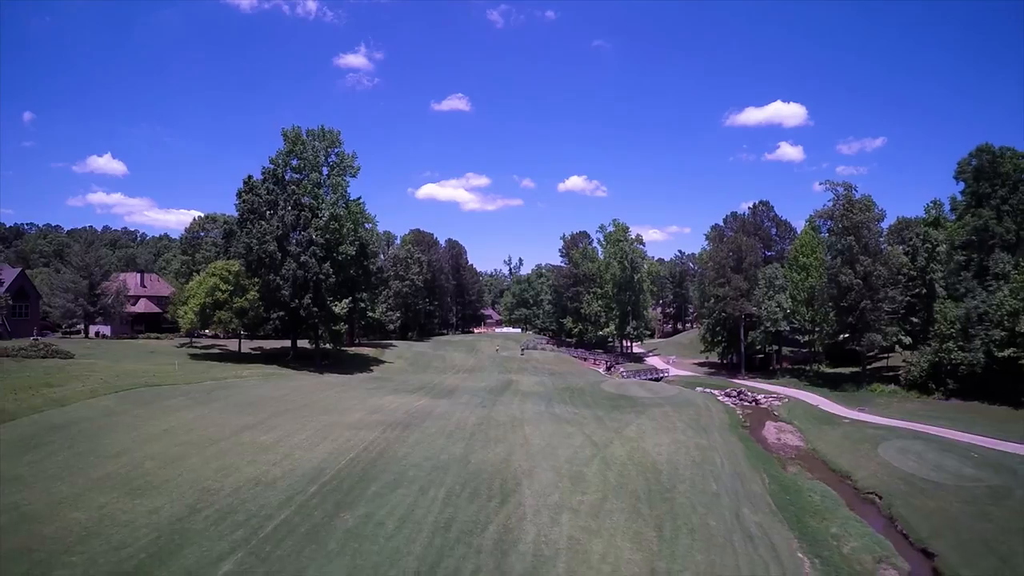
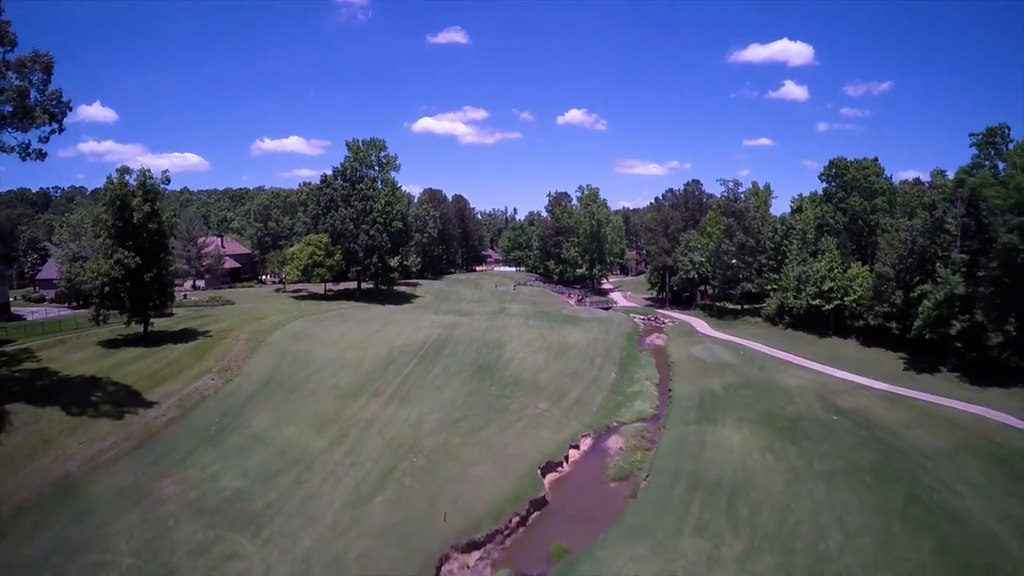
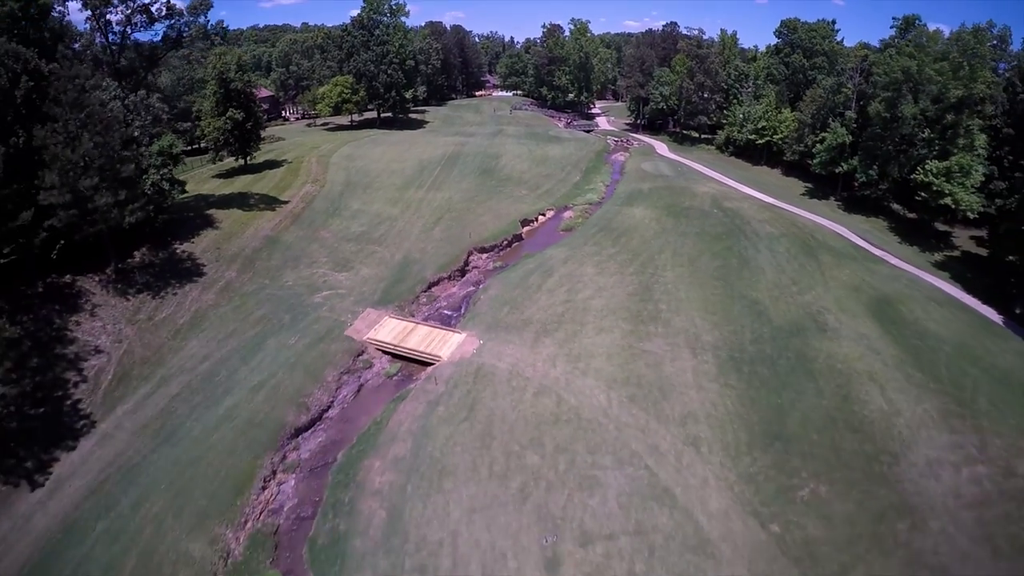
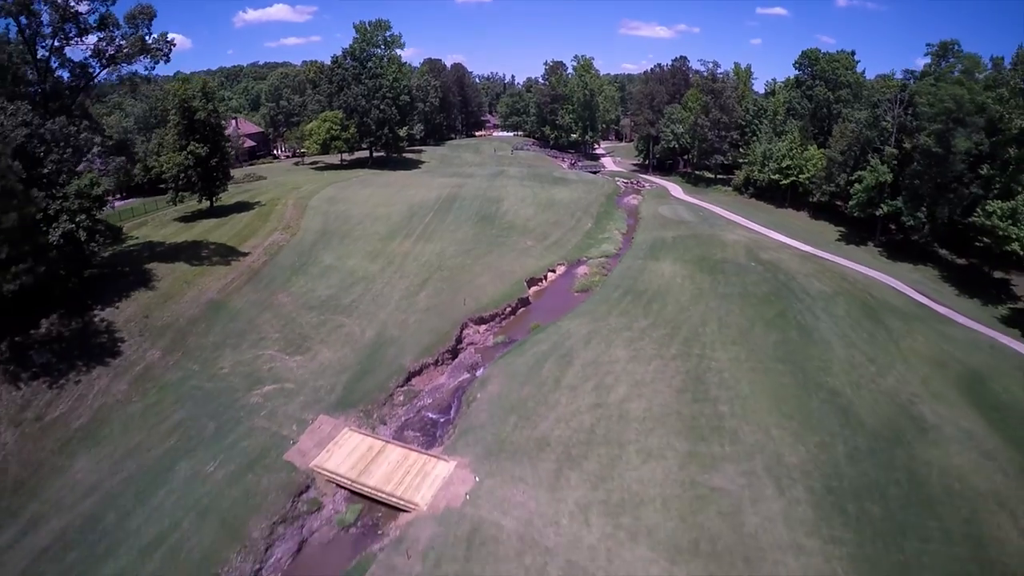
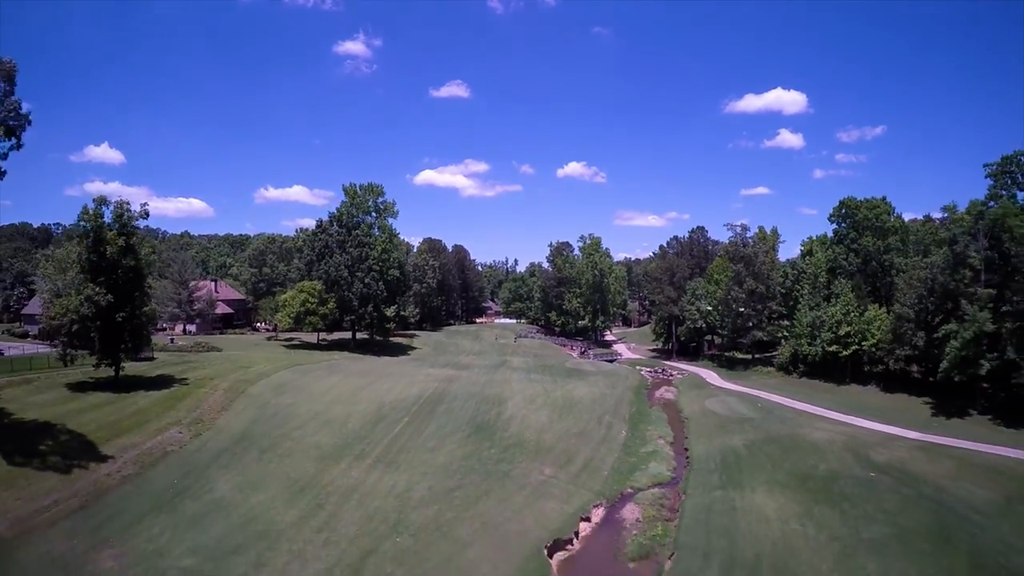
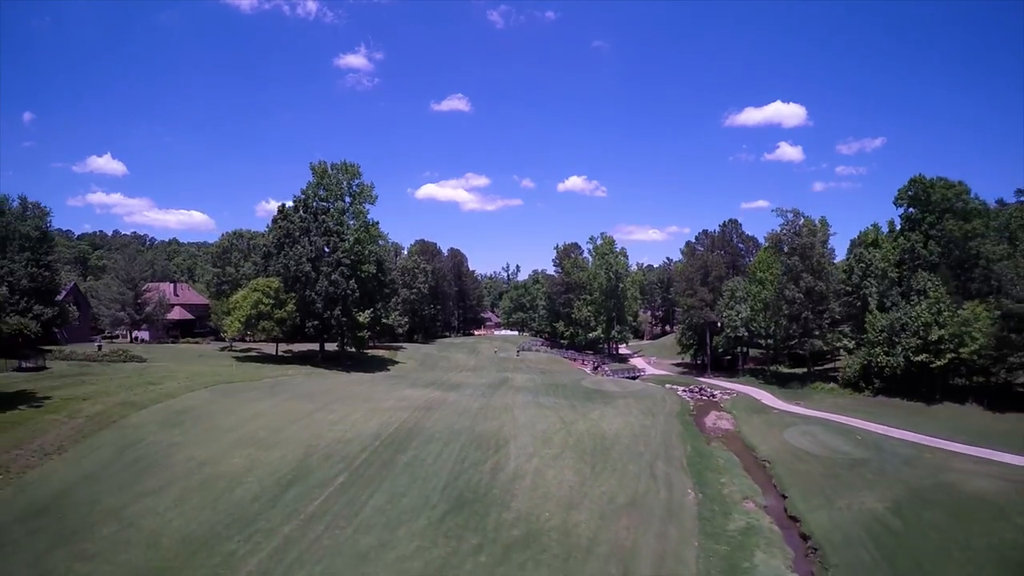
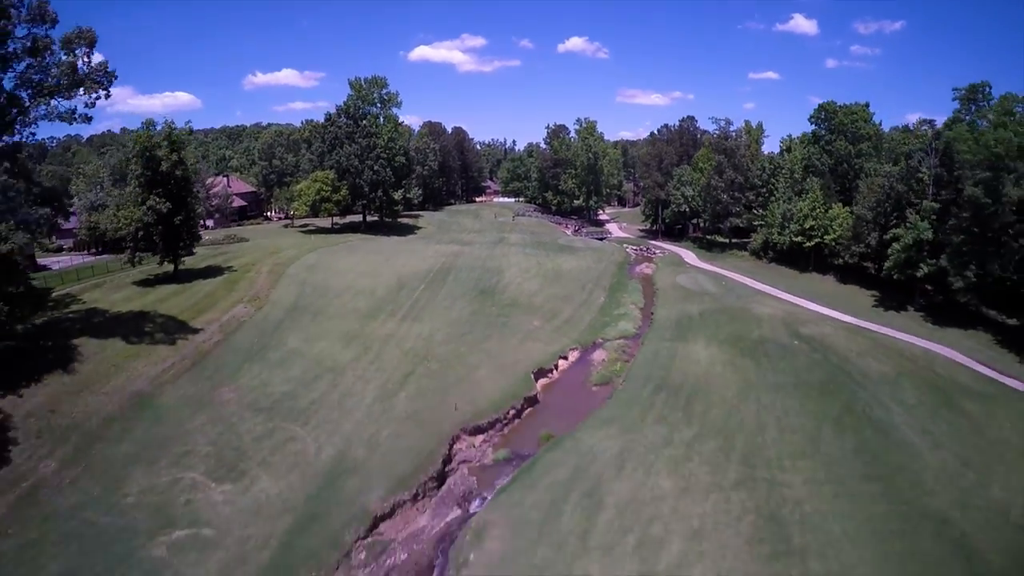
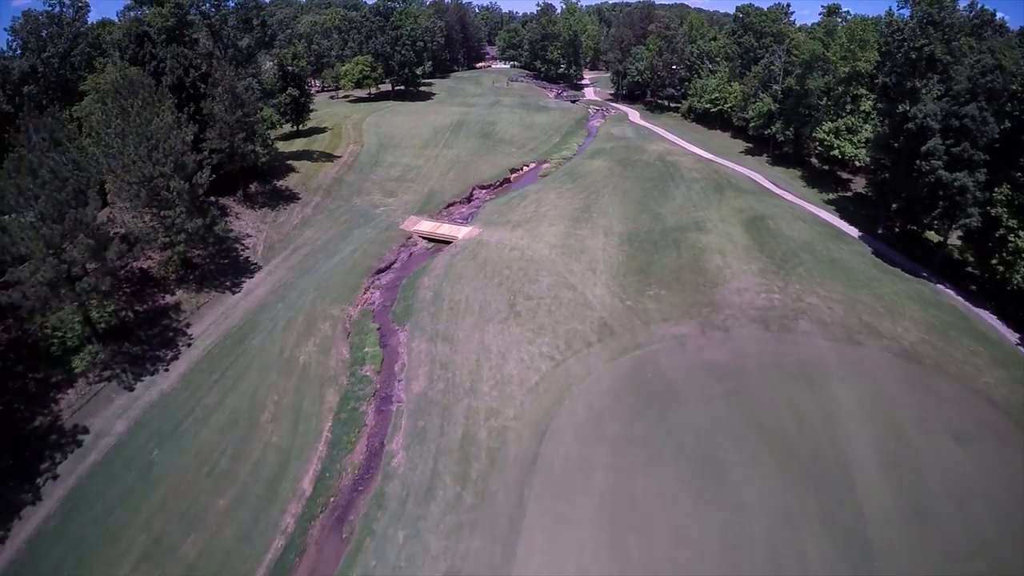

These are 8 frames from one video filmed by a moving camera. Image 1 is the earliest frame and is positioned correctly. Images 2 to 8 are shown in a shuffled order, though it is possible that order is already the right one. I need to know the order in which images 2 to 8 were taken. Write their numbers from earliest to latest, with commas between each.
6, 5, 2, 7, 4, 3, 8
